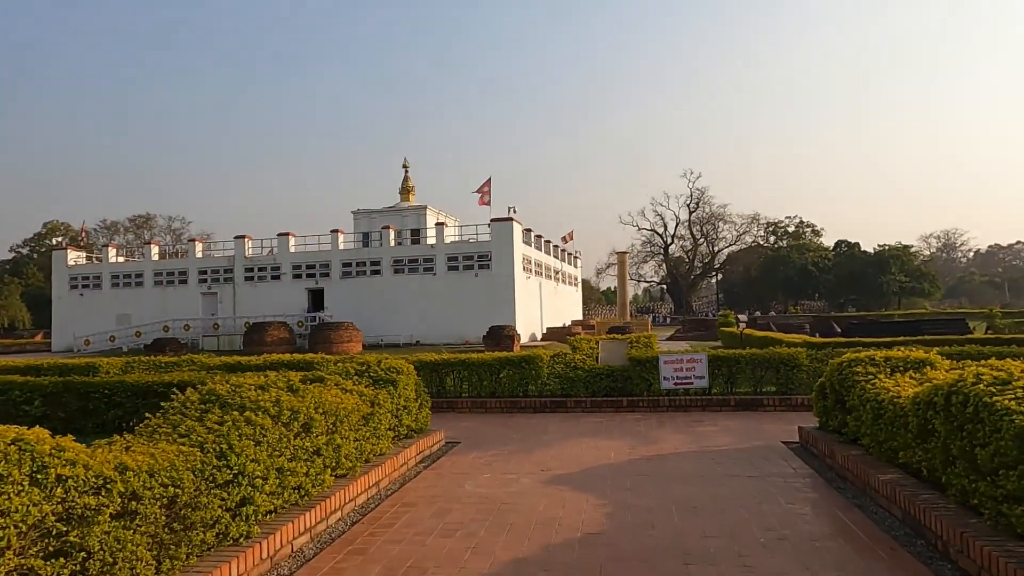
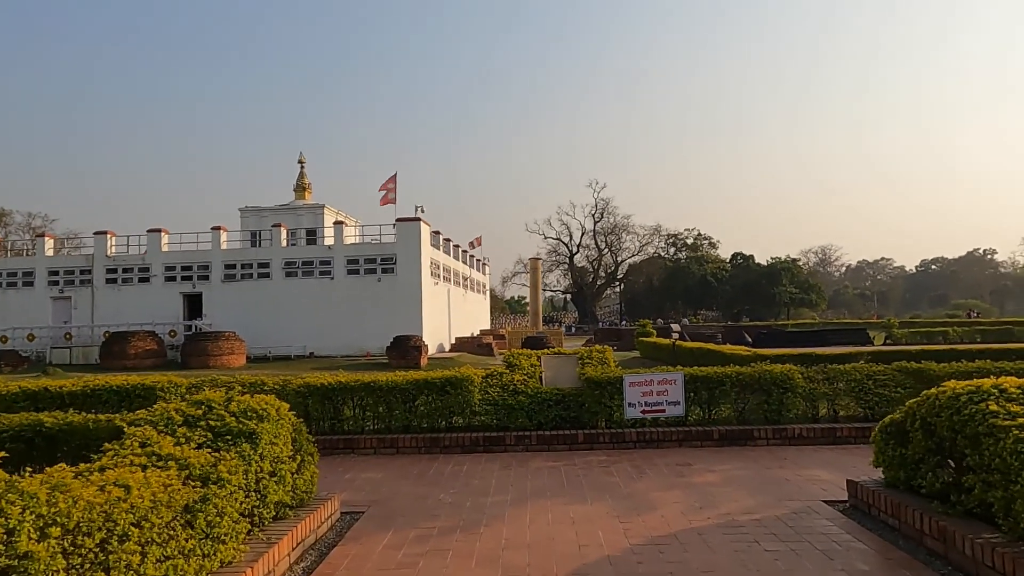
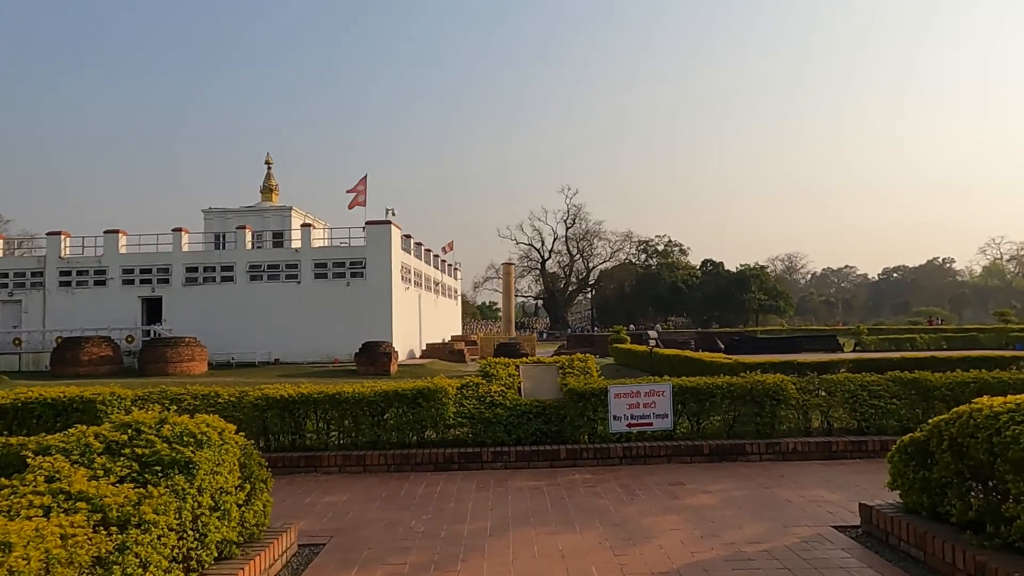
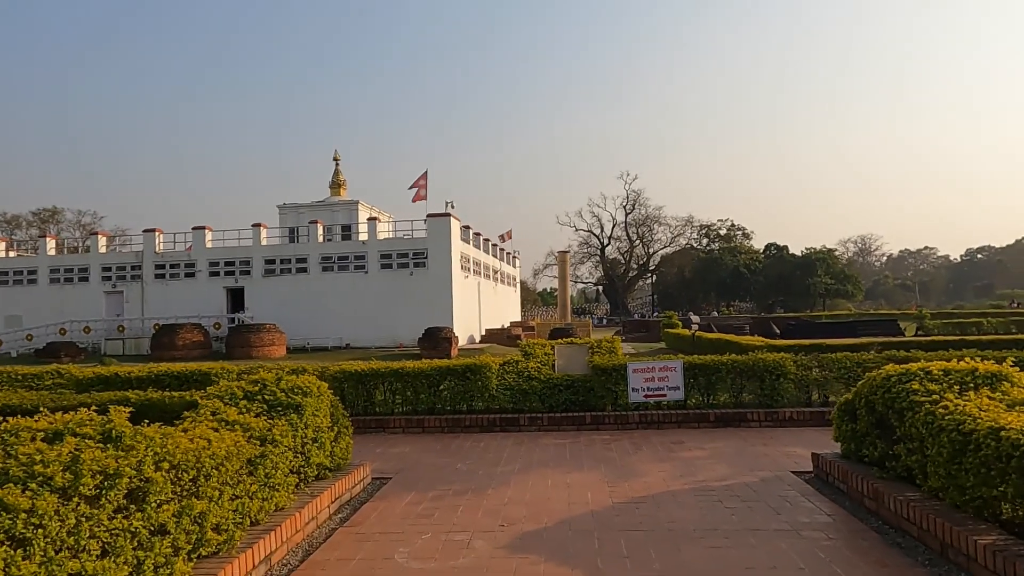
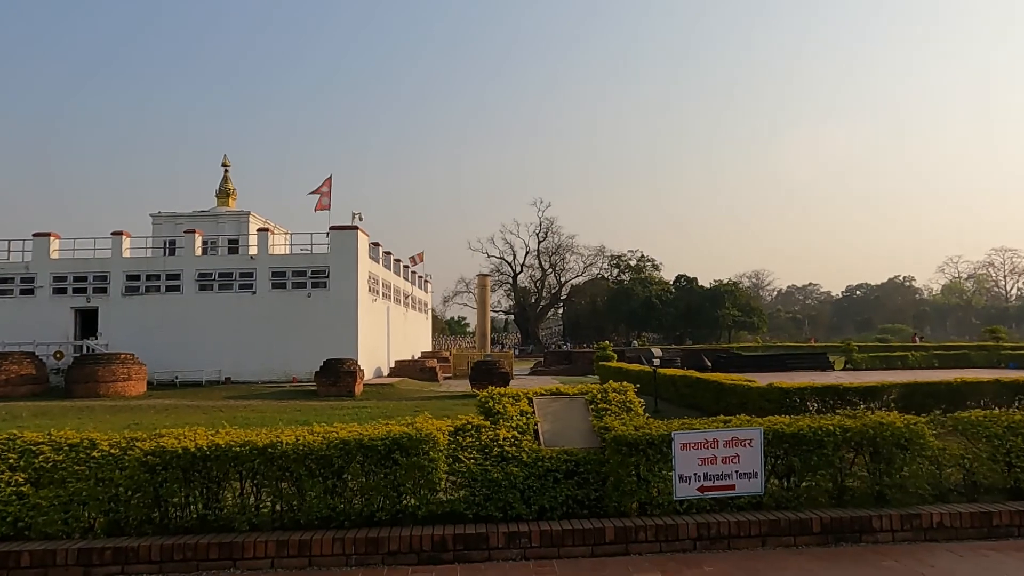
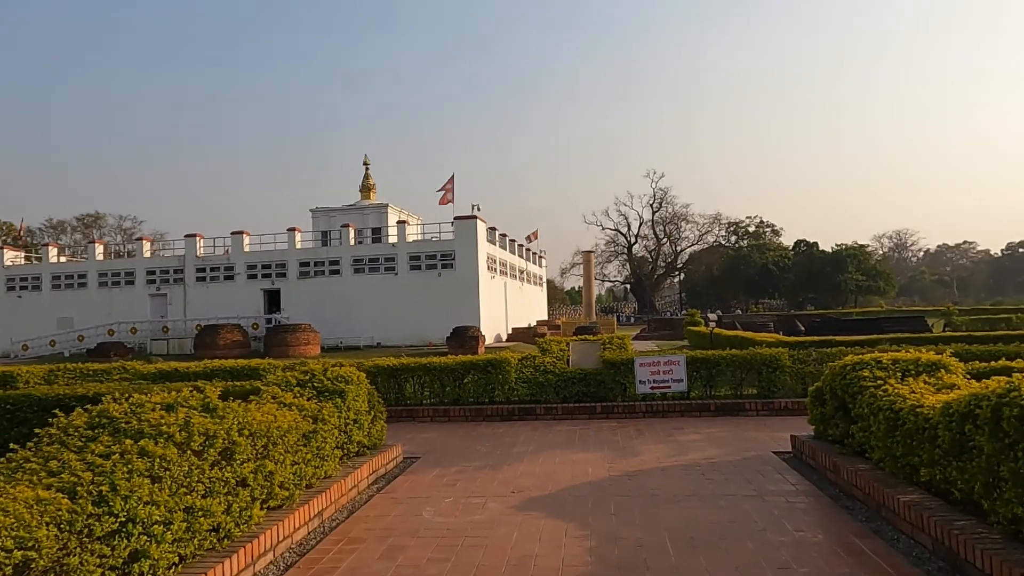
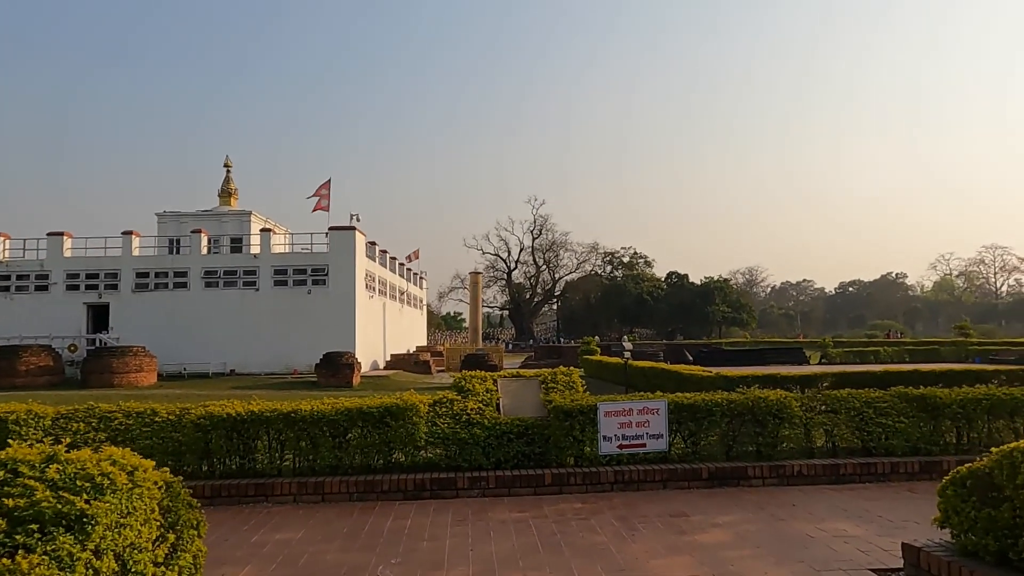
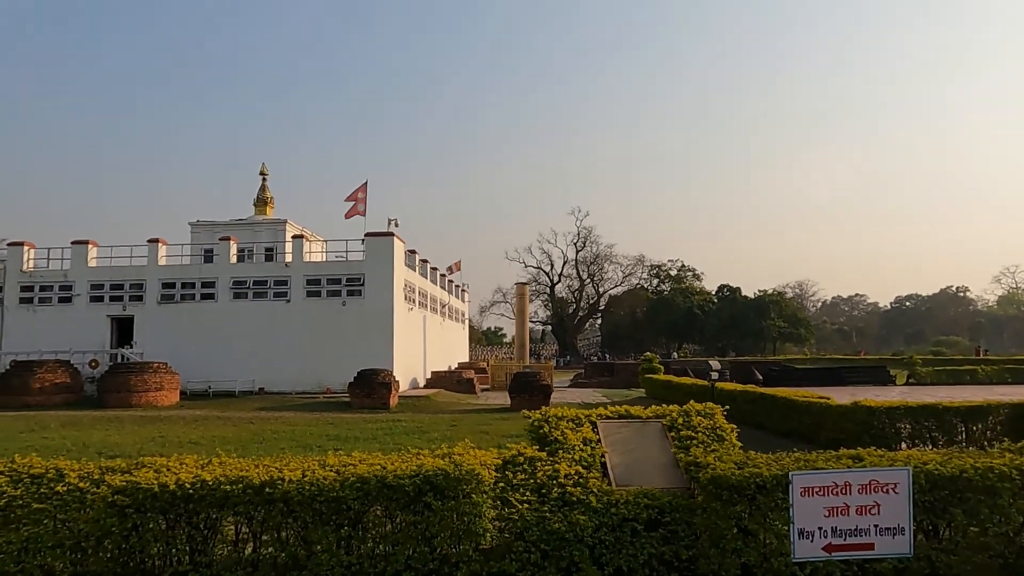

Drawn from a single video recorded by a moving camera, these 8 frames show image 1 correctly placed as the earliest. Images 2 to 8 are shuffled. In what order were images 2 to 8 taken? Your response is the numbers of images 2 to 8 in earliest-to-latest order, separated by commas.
6, 4, 2, 3, 7, 5, 8
